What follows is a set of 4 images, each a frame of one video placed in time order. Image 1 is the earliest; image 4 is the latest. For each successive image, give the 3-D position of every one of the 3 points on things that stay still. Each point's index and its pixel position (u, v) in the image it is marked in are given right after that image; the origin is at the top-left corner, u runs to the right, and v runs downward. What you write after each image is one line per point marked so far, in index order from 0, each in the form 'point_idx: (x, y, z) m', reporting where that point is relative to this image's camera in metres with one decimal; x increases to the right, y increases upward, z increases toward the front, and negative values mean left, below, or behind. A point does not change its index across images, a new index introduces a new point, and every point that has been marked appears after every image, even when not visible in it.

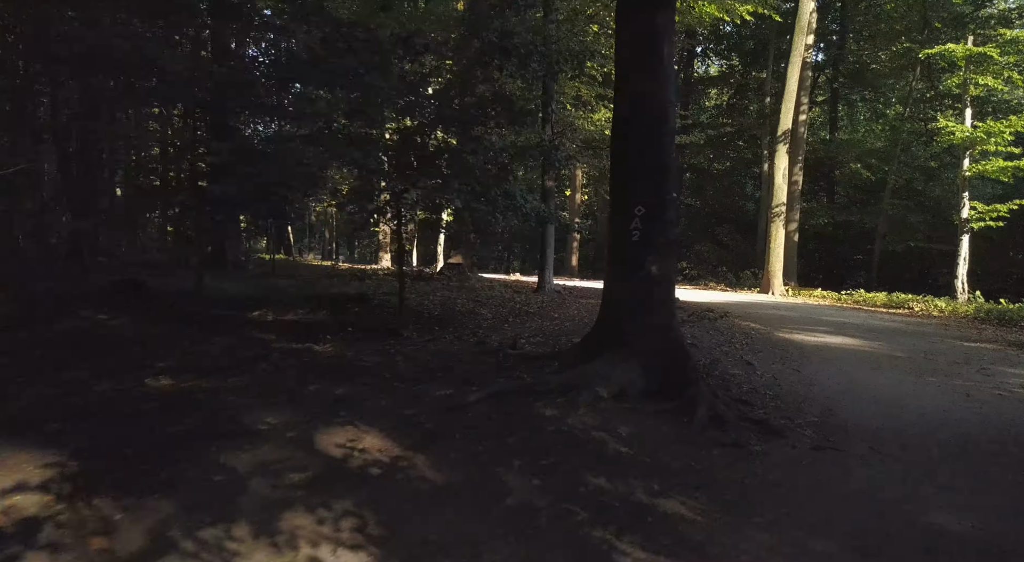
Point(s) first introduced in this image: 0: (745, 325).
0: (+4.2, -0.8, +13.7) m
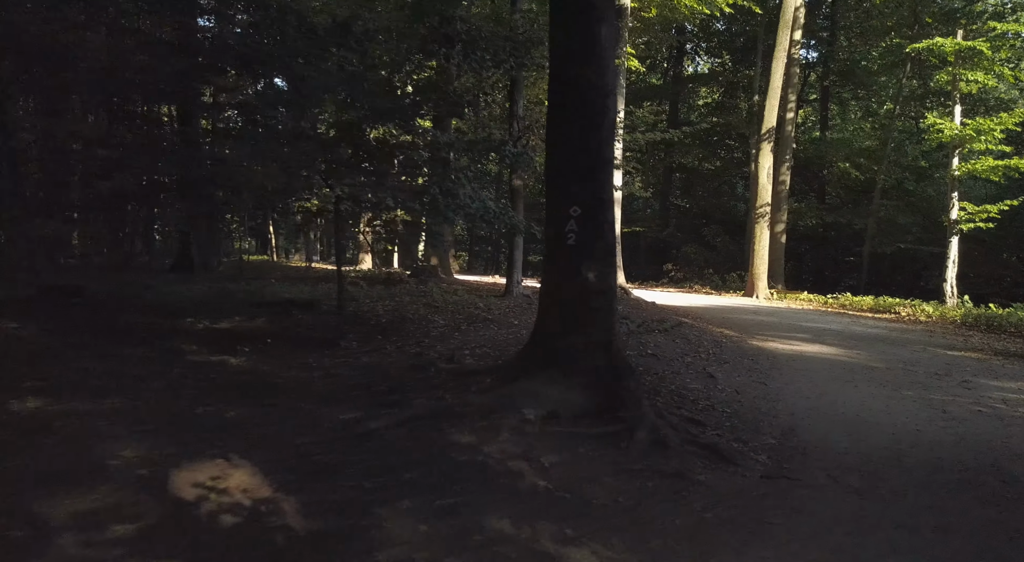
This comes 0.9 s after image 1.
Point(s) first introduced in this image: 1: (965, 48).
0: (+3.5, -0.9, +13.0) m
1: (+11.3, +5.9, +18.8) m
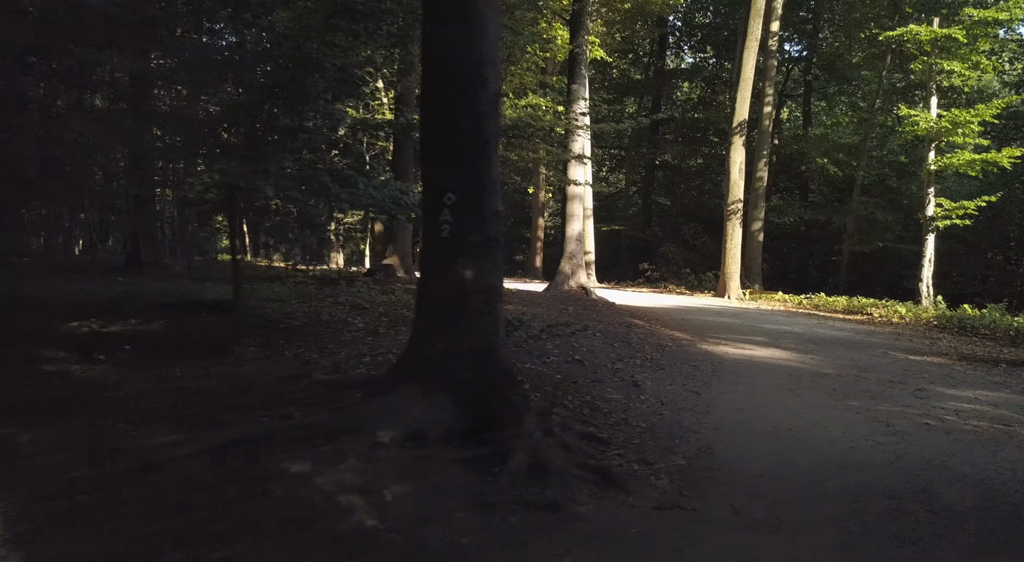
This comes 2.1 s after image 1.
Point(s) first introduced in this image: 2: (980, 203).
0: (+2.5, -0.9, +12.2) m
1: (+10.3, +5.9, +18.0) m
2: (+12.0, +2.0, +19.3) m
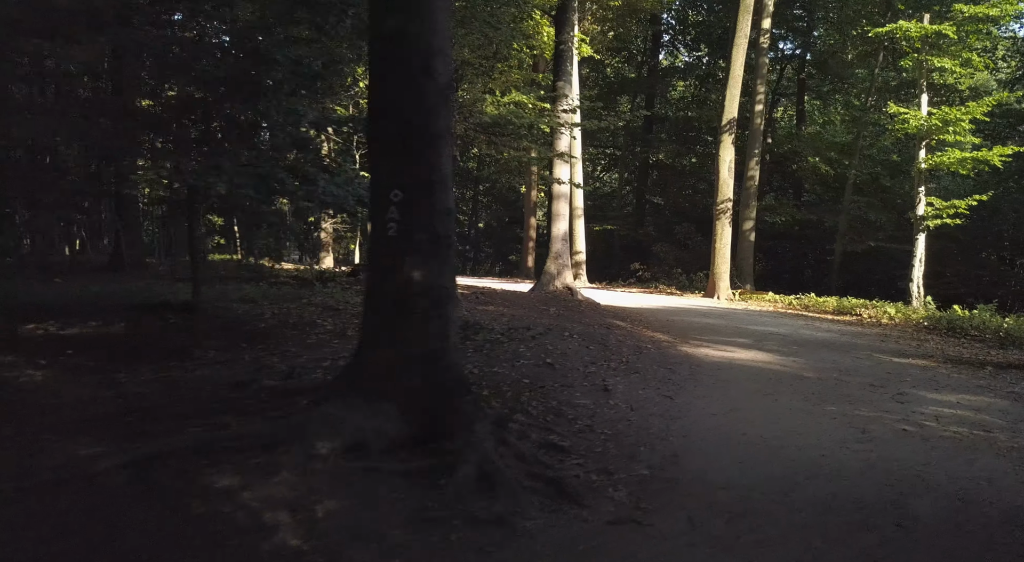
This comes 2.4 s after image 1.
0: (+2.1, -0.9, +11.9) m
1: (+9.9, +5.9, +17.7) m
2: (+11.6, +2.0, +19.0) m
